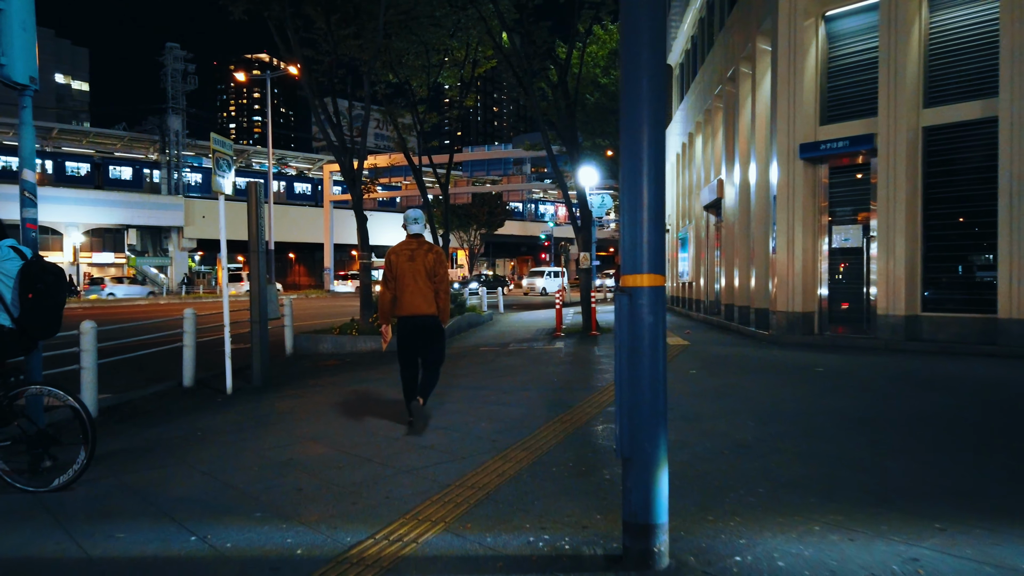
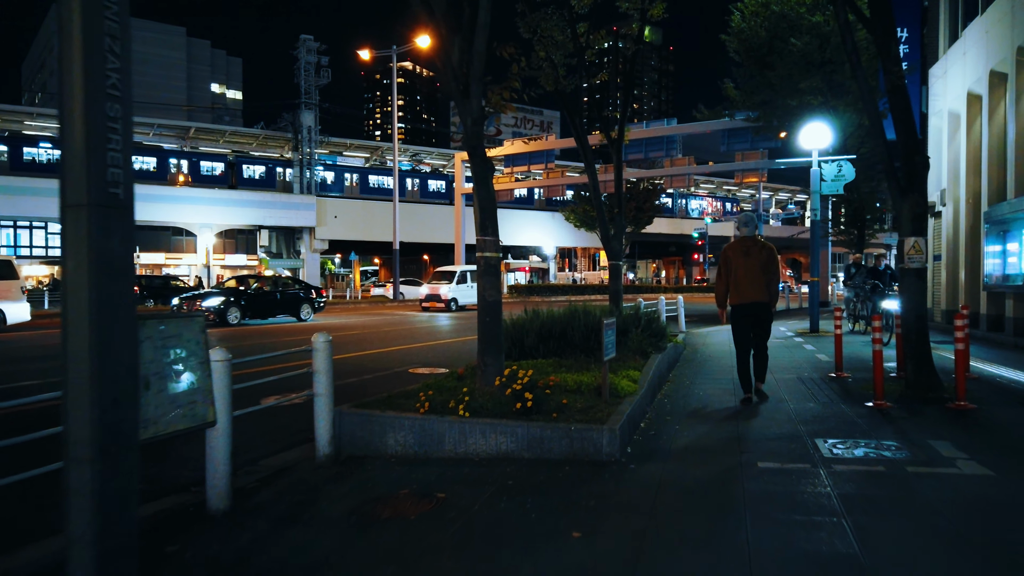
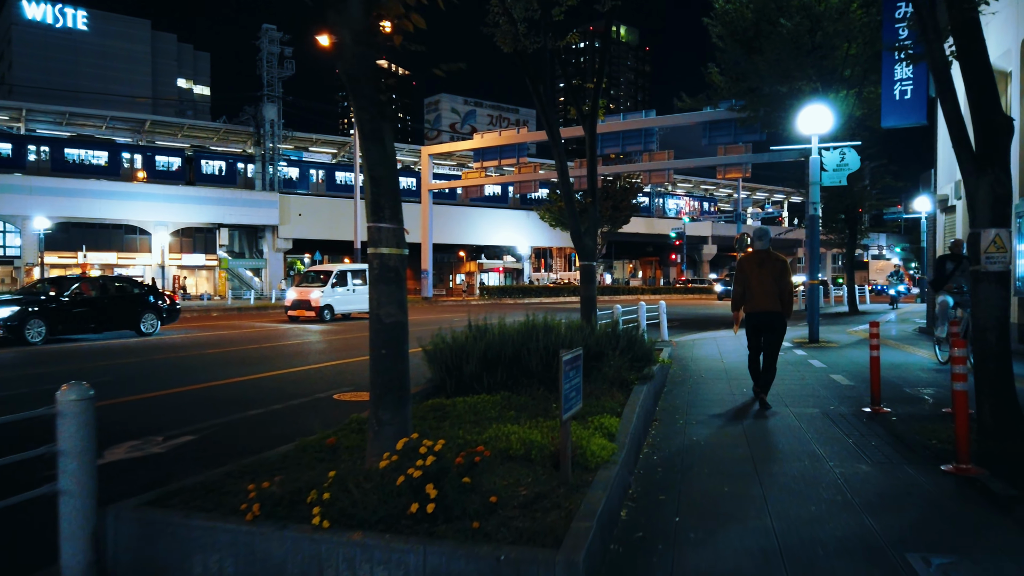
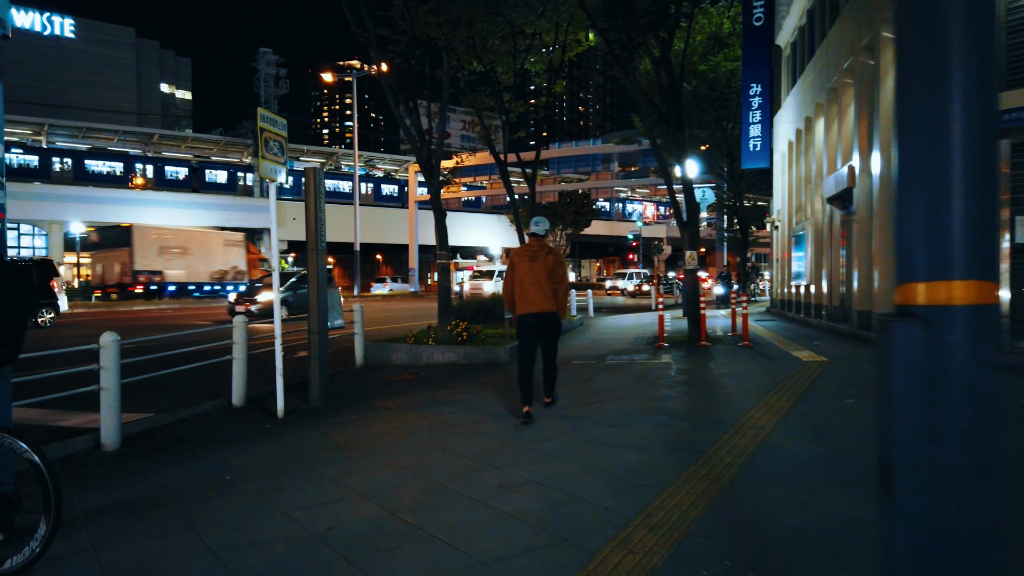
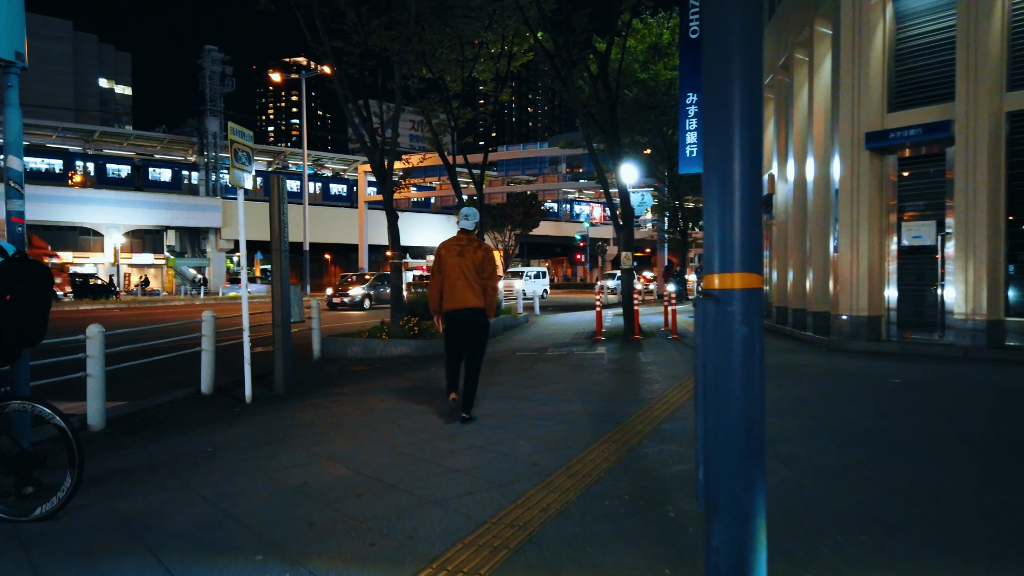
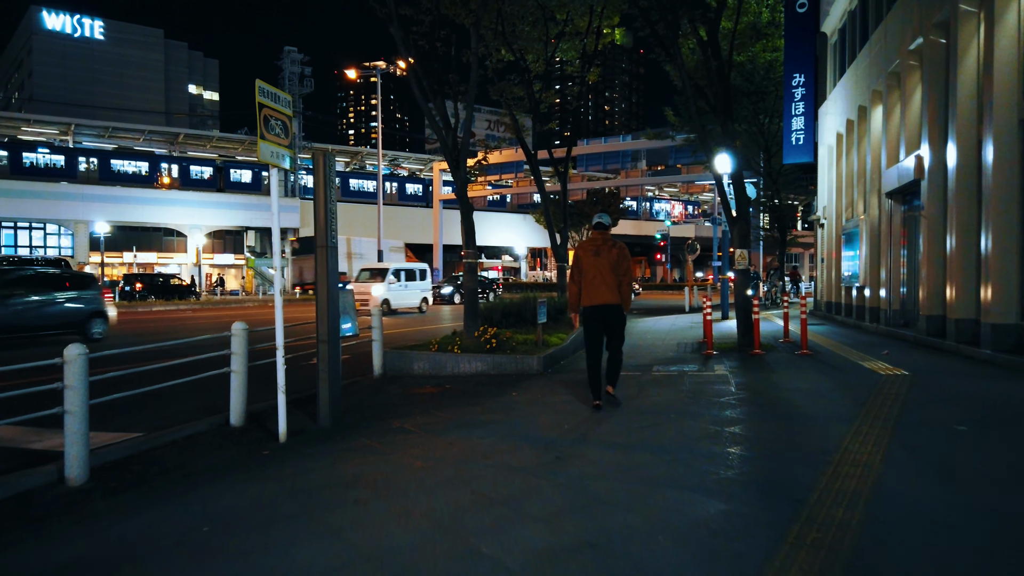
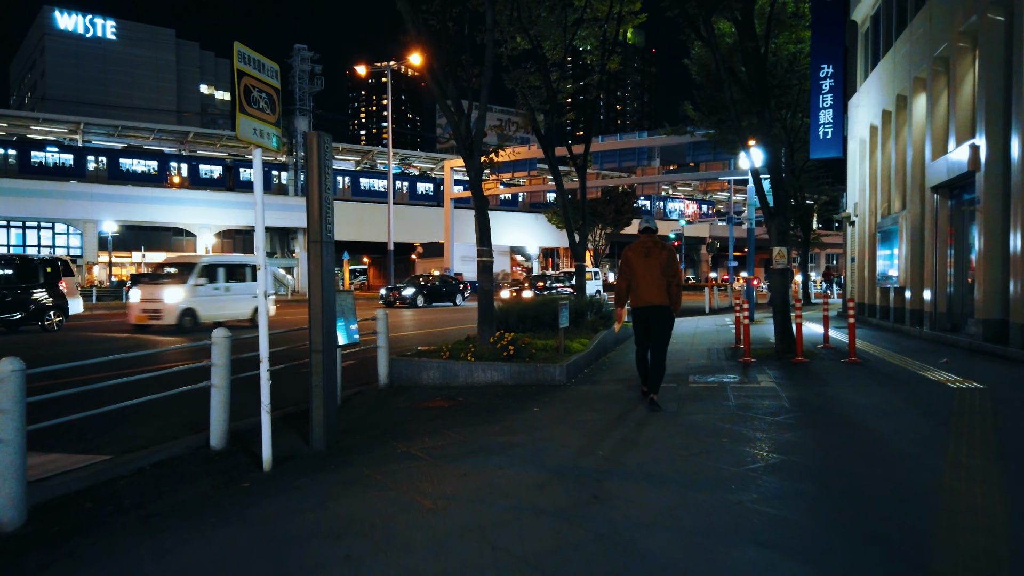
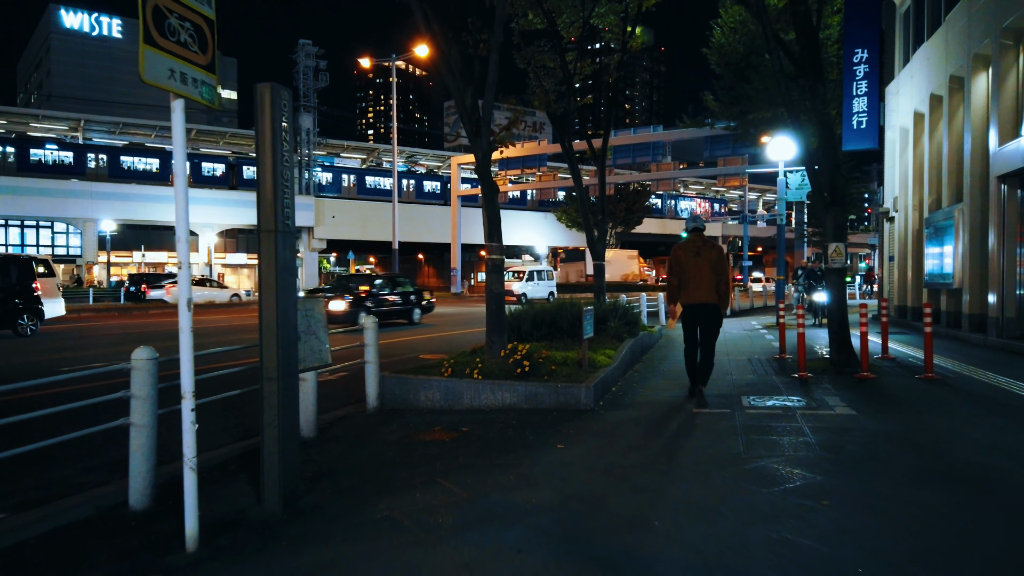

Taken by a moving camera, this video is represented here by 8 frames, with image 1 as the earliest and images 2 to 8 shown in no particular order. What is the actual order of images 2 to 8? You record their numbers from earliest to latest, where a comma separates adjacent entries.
5, 4, 6, 7, 8, 2, 3
